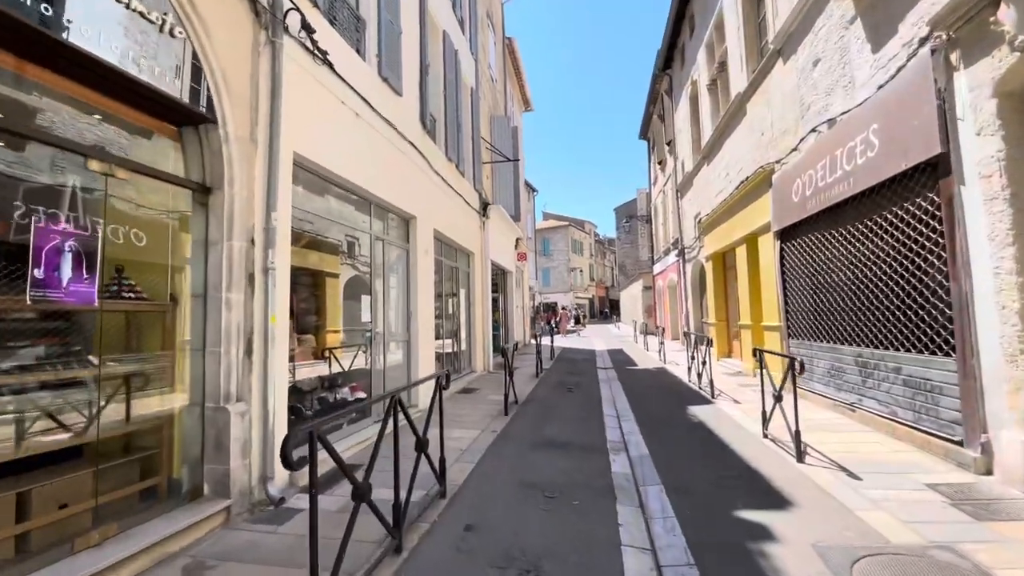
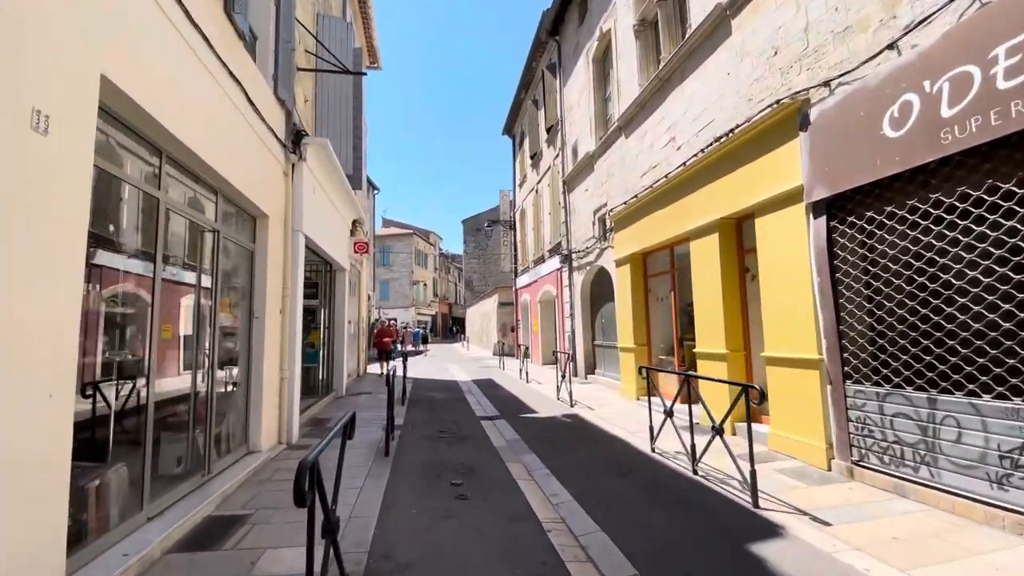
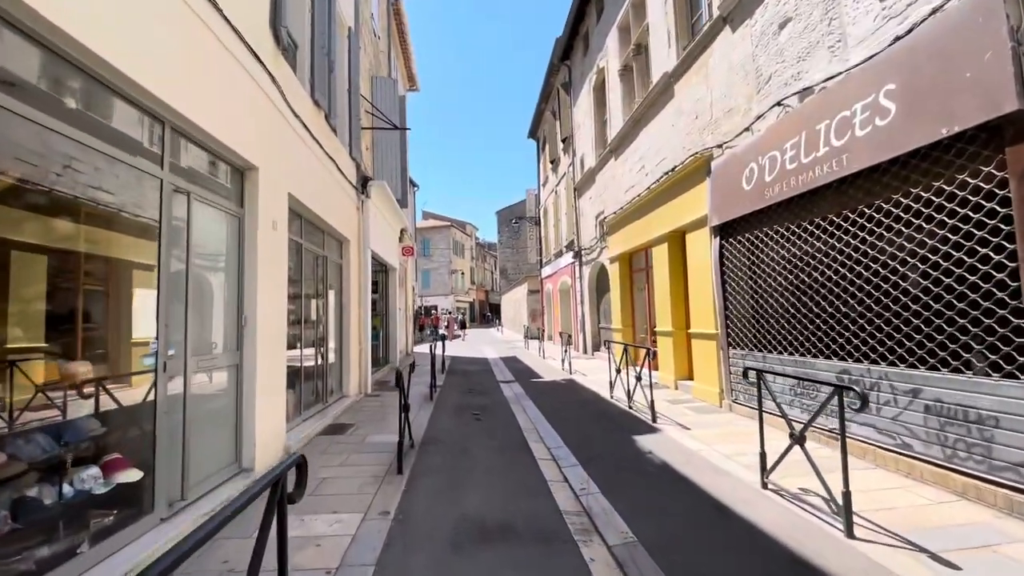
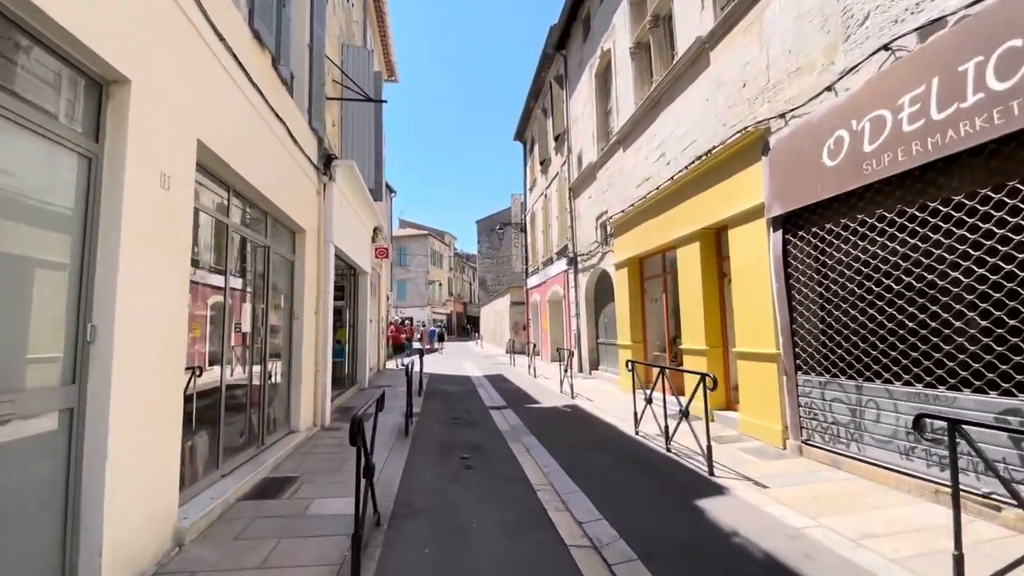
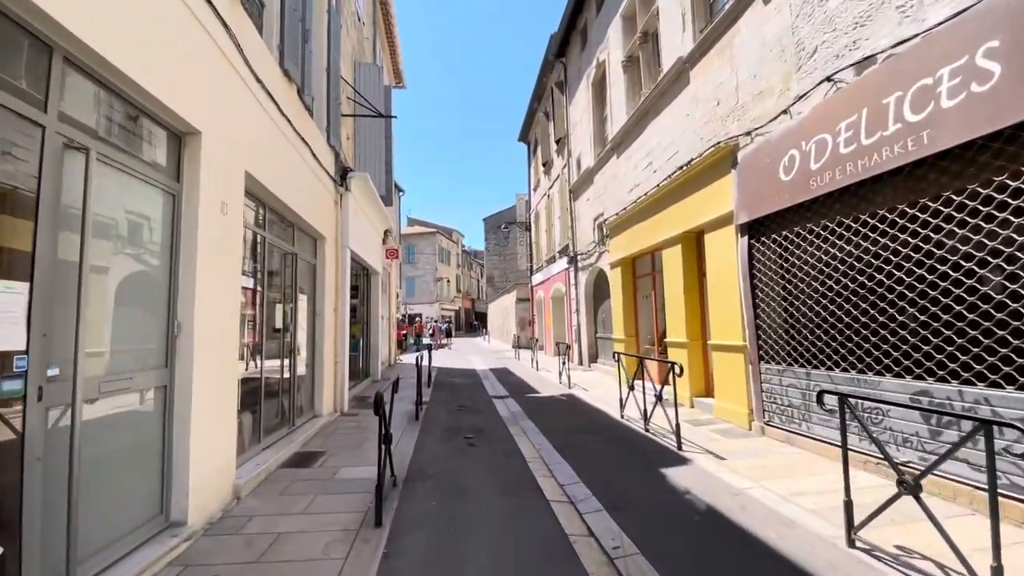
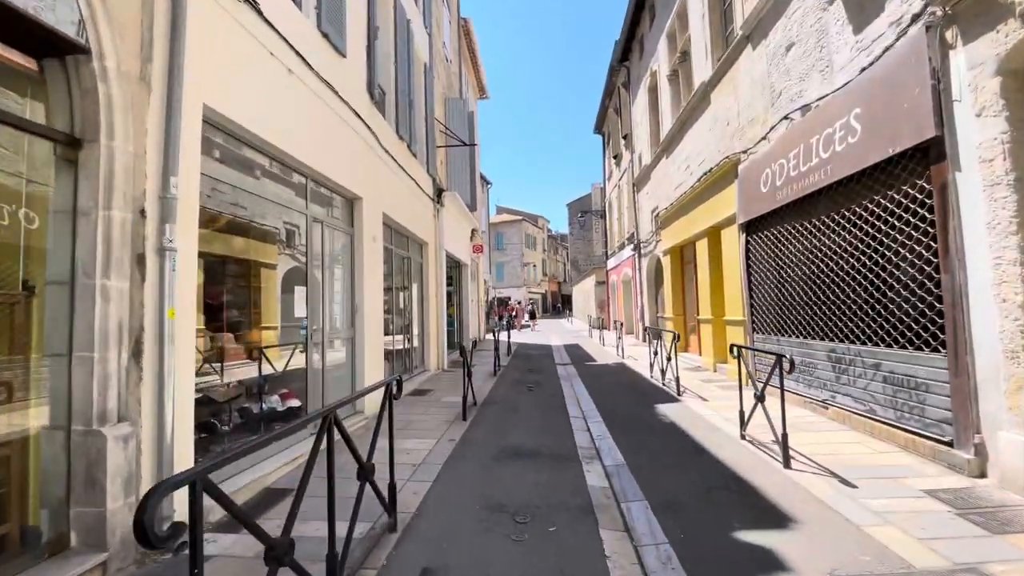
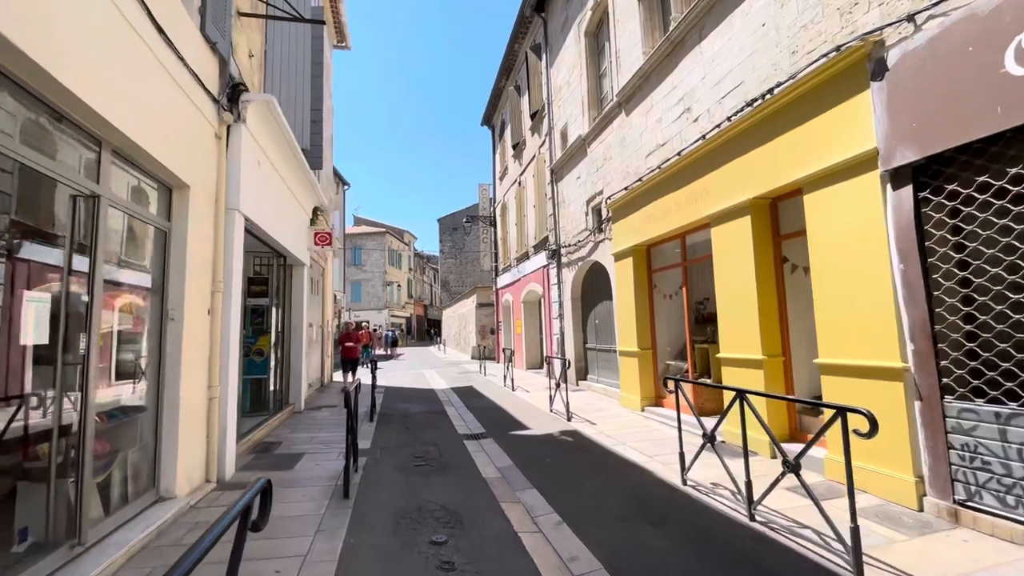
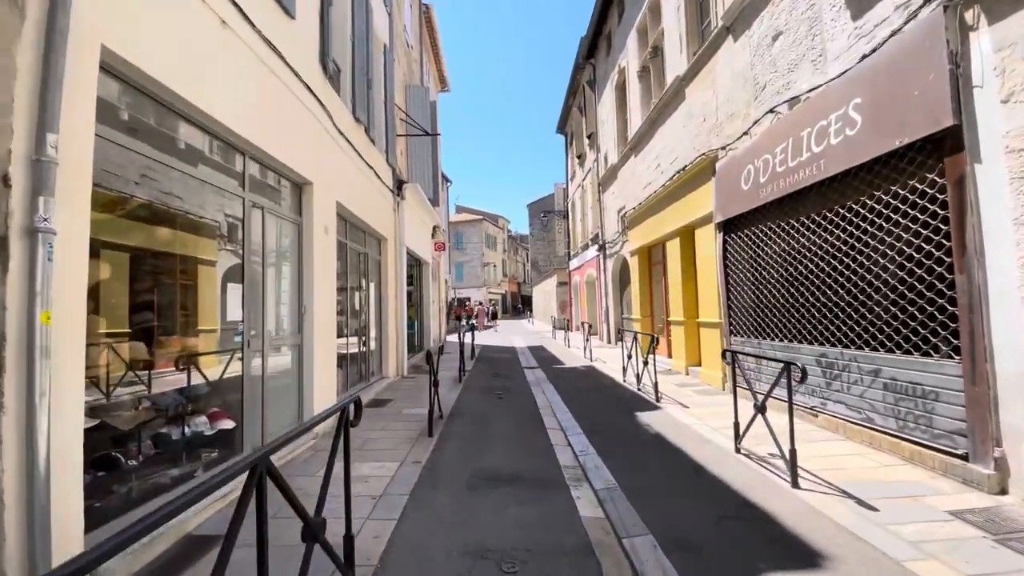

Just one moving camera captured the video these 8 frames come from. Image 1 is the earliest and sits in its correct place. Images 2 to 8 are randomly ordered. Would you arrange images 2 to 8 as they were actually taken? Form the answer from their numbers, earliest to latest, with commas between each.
6, 8, 3, 5, 4, 2, 7
